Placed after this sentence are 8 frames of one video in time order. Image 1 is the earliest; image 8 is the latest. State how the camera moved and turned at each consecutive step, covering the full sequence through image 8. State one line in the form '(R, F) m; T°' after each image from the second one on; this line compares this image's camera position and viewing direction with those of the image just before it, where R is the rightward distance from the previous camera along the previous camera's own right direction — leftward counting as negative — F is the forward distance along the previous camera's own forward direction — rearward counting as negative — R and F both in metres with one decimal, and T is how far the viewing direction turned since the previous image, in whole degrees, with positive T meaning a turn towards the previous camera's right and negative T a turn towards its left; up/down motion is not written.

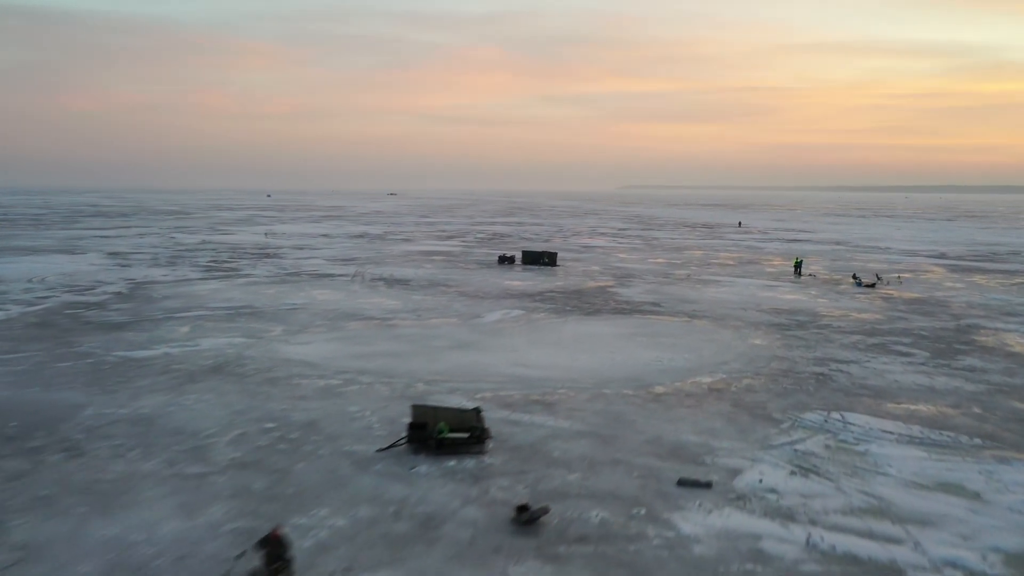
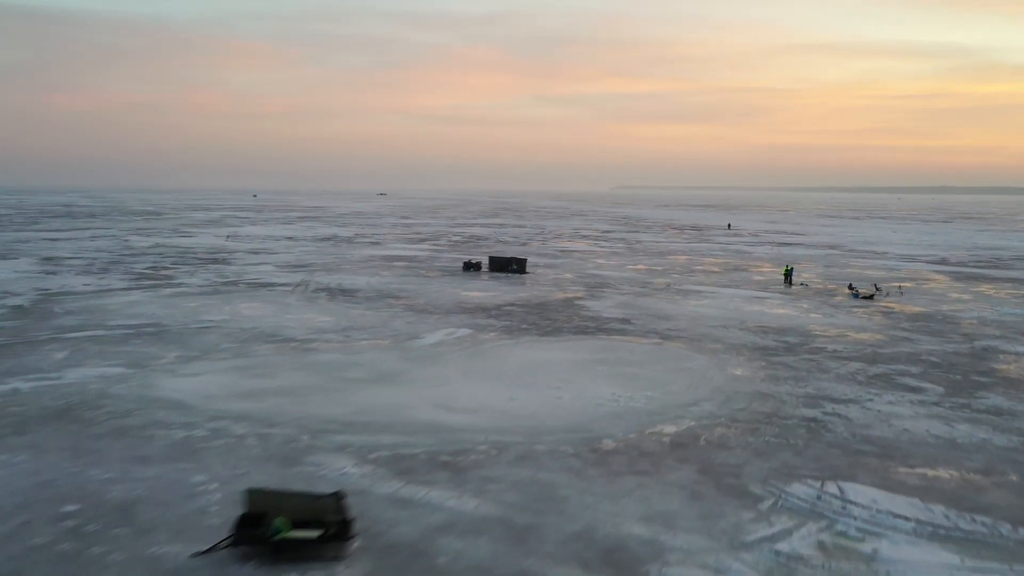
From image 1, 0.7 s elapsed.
(+0.7, +2.0) m; 0°
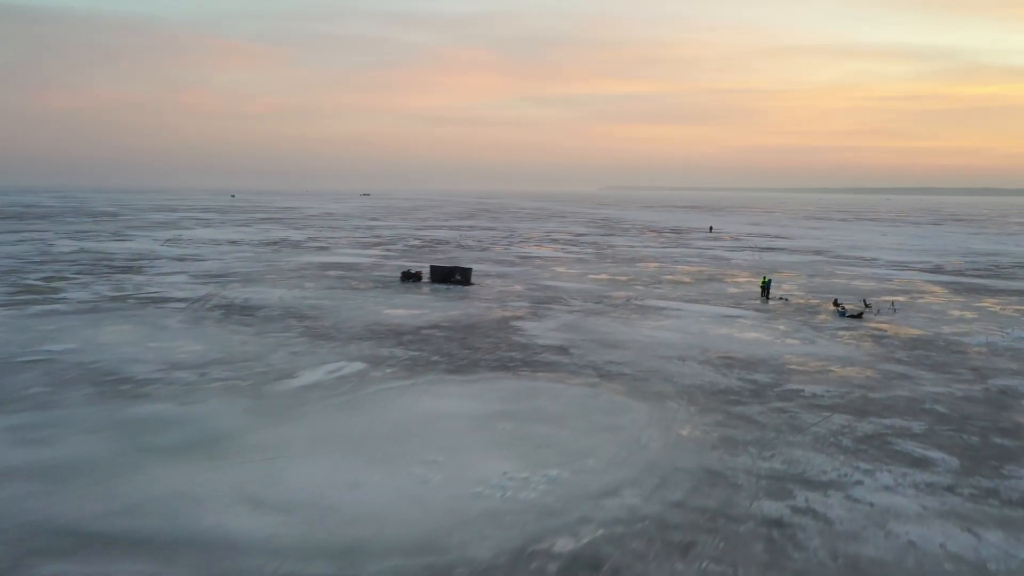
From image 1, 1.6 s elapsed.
(+1.0, +2.5) m; +1°
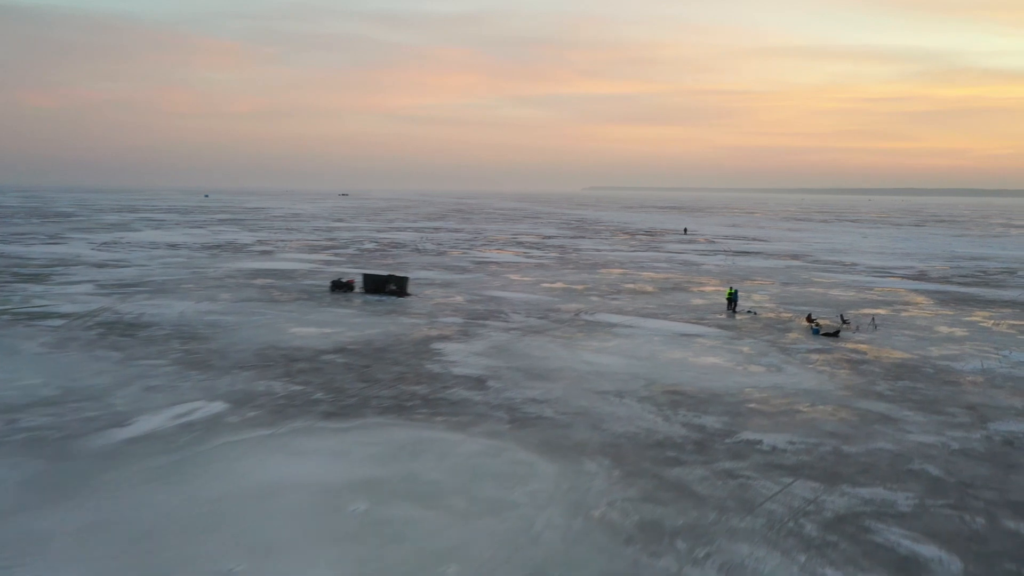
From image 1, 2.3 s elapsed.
(+0.9, +2.0) m; +1°
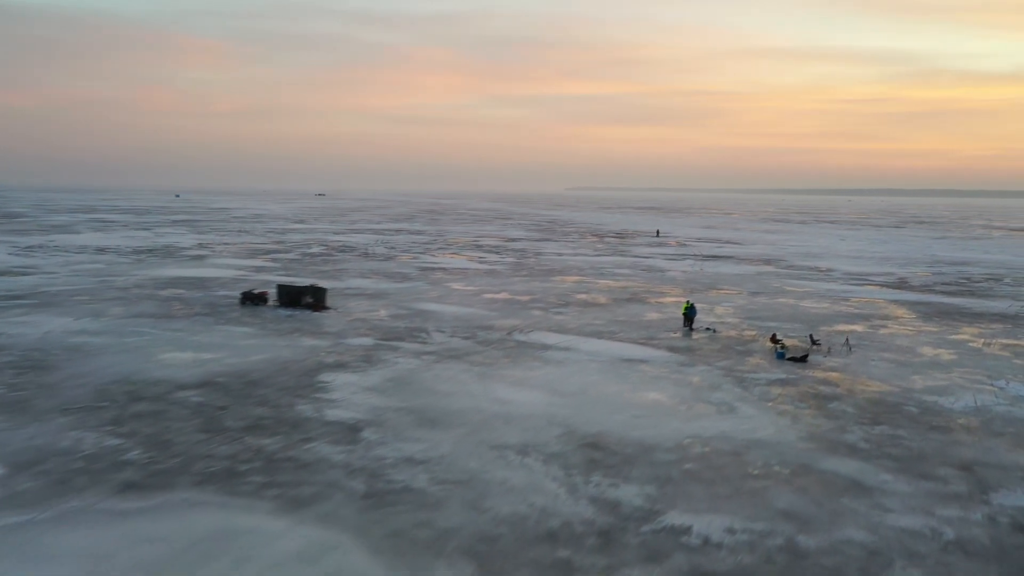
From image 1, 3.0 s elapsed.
(+0.9, +2.0) m; +1°
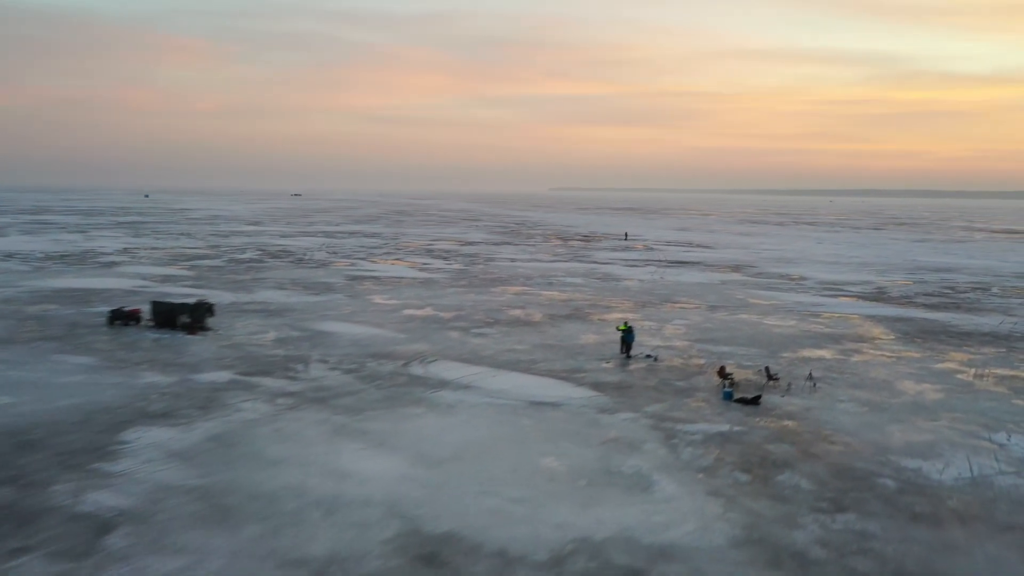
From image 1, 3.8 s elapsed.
(+1.1, +2.3) m; +1°
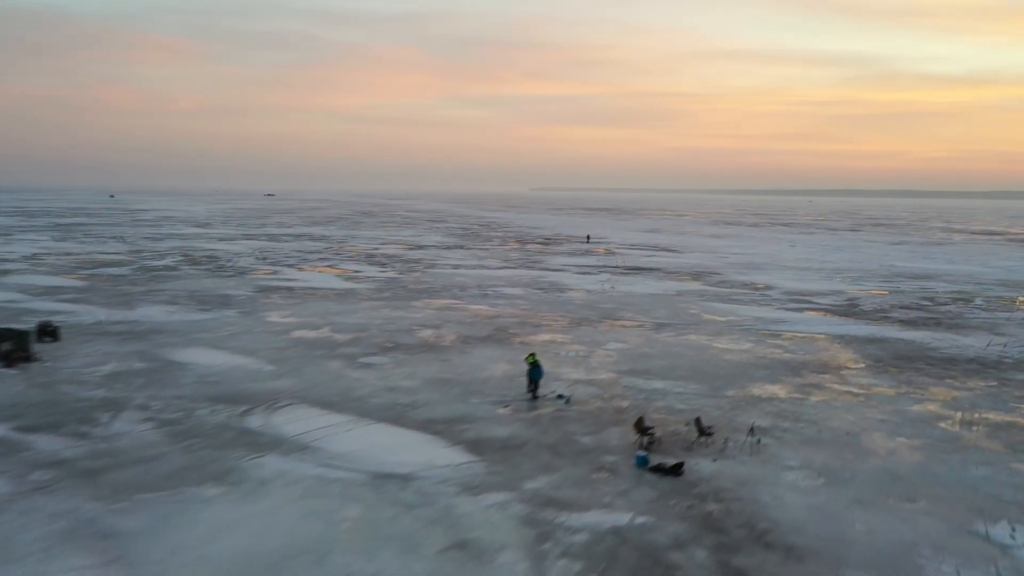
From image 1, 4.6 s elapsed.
(+1.1, +2.3) m; +1°
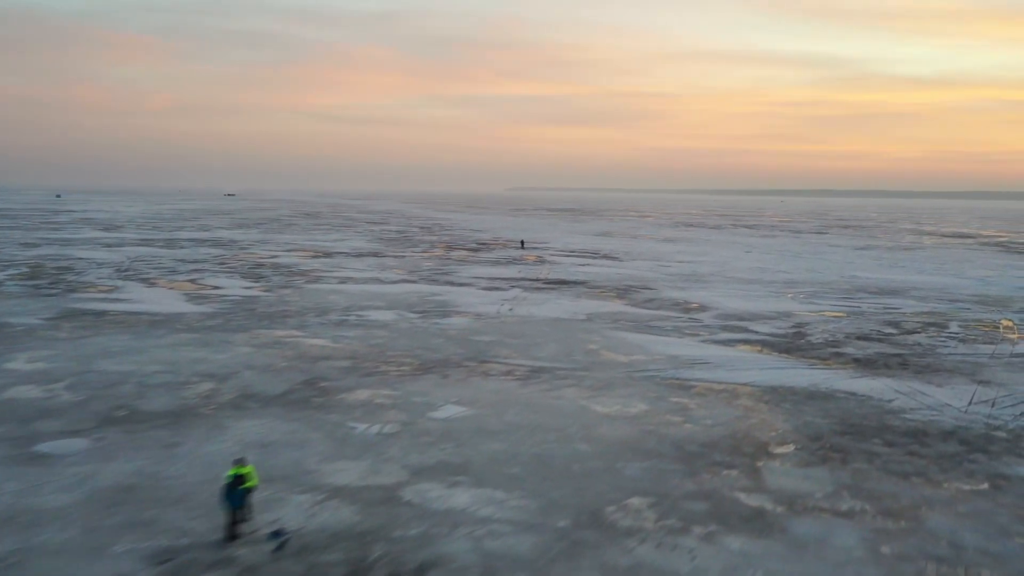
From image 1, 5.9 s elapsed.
(+1.8, +3.7) m; +1°
